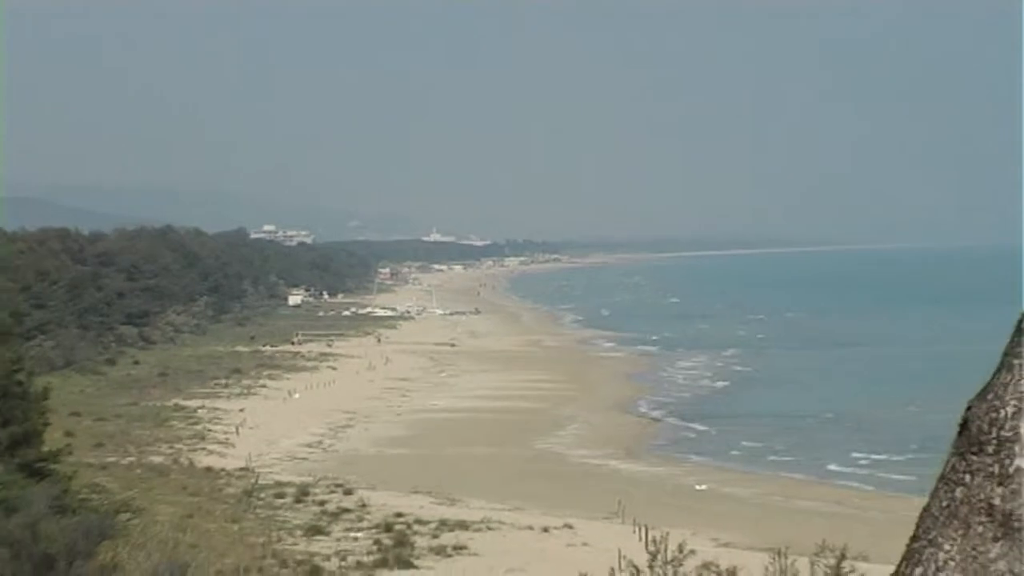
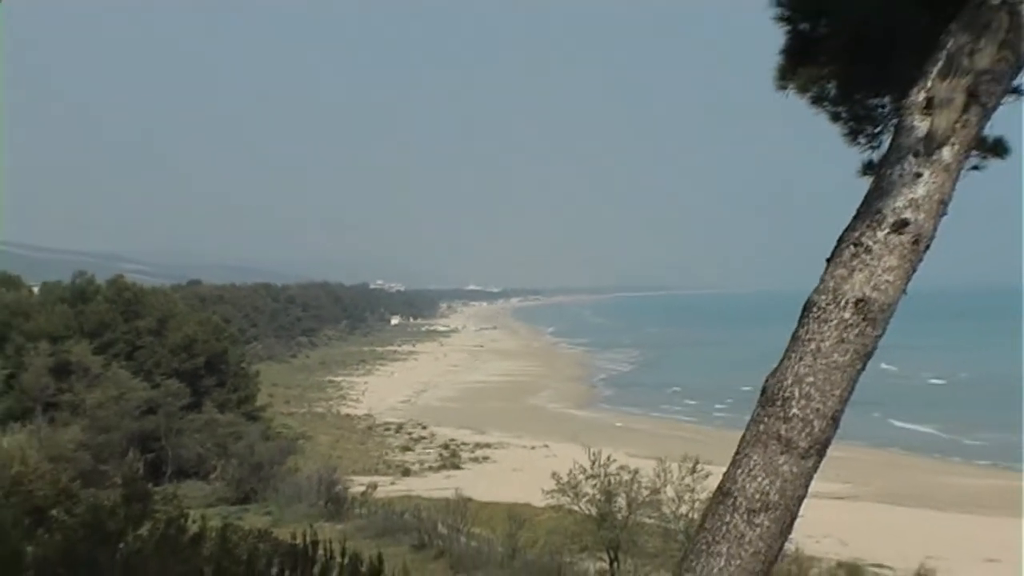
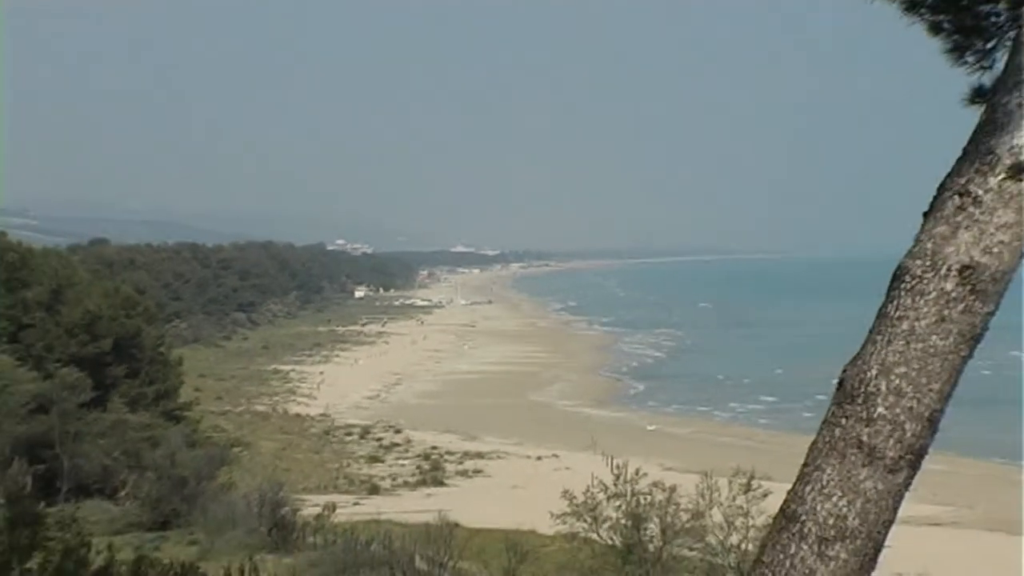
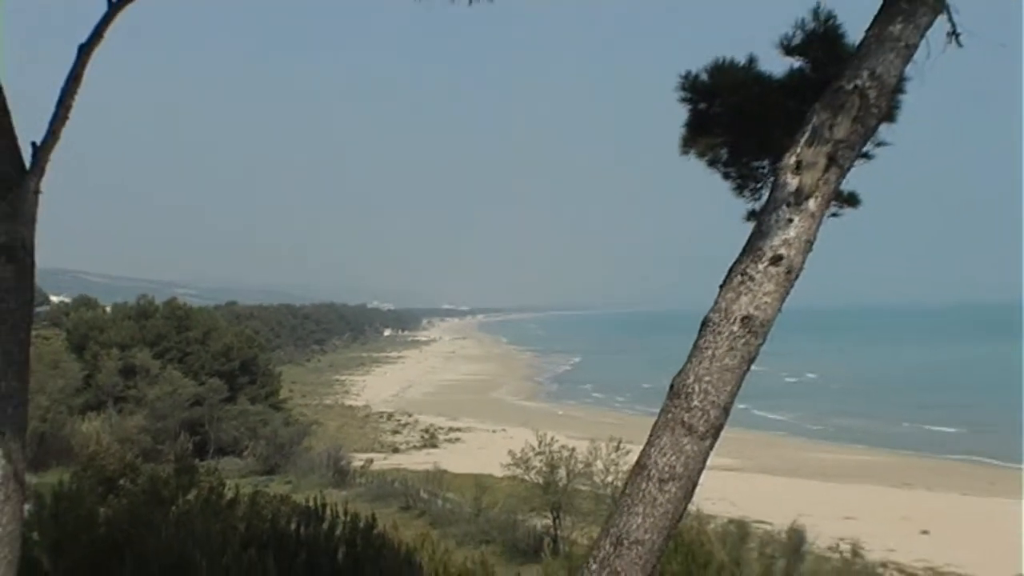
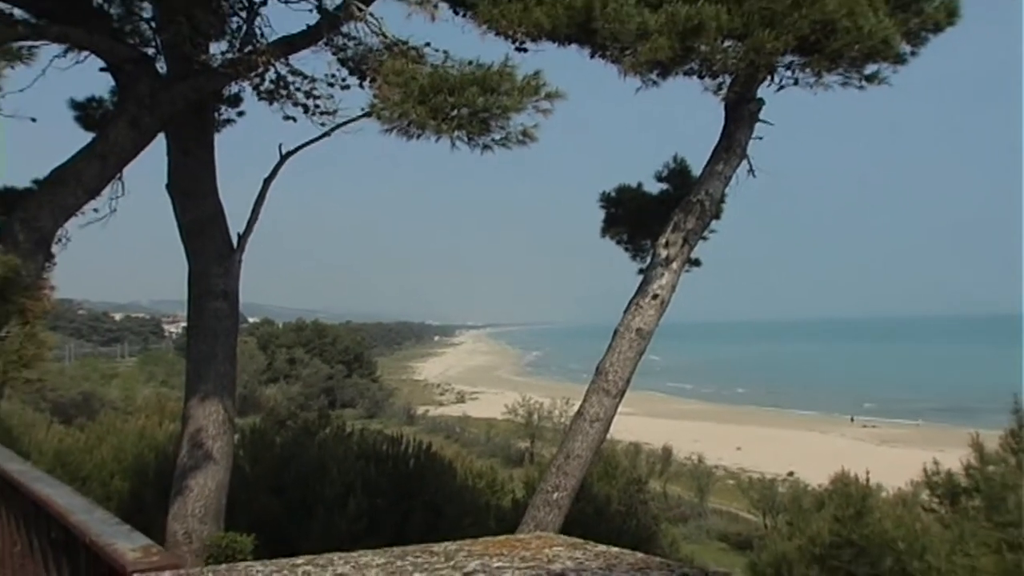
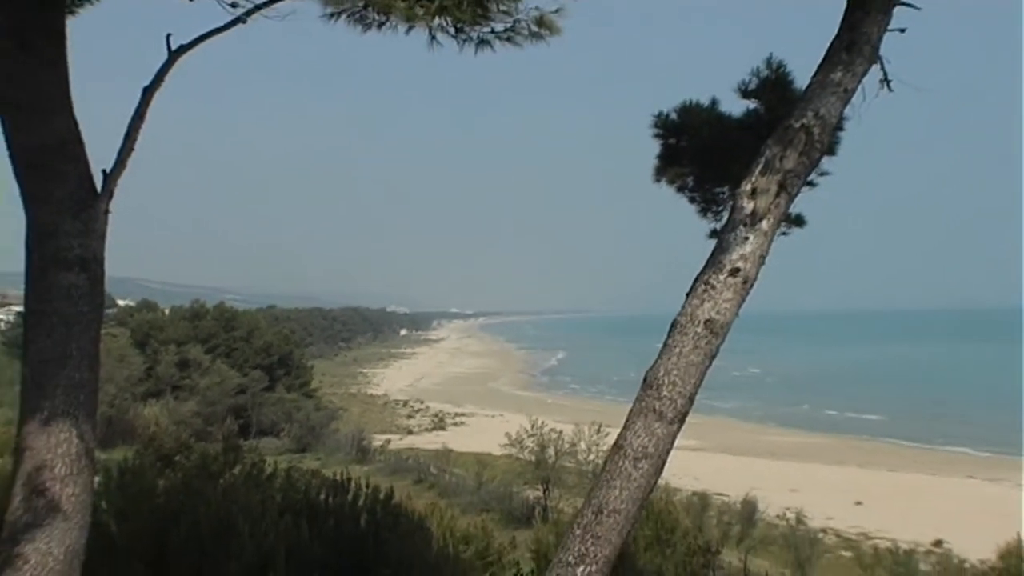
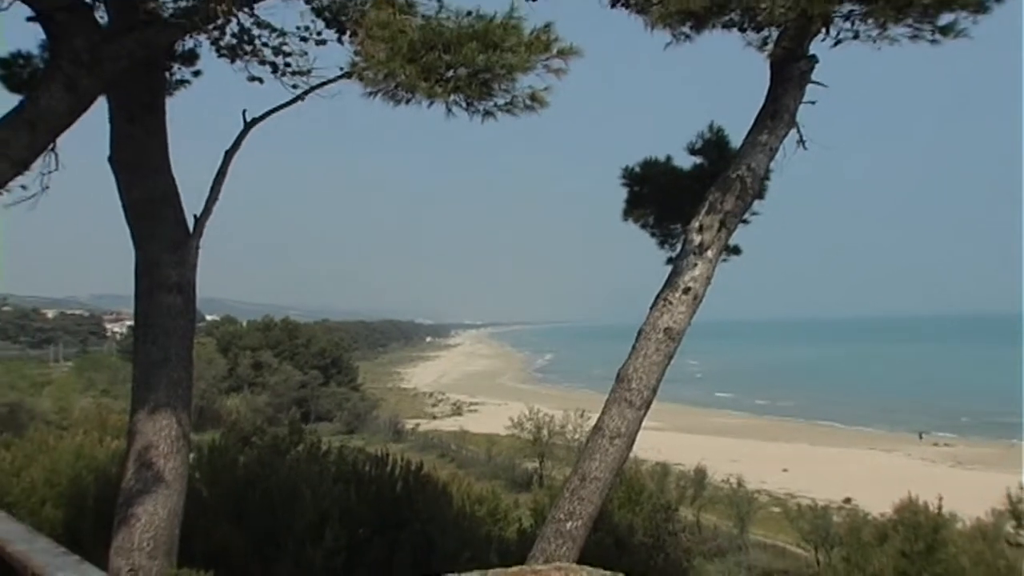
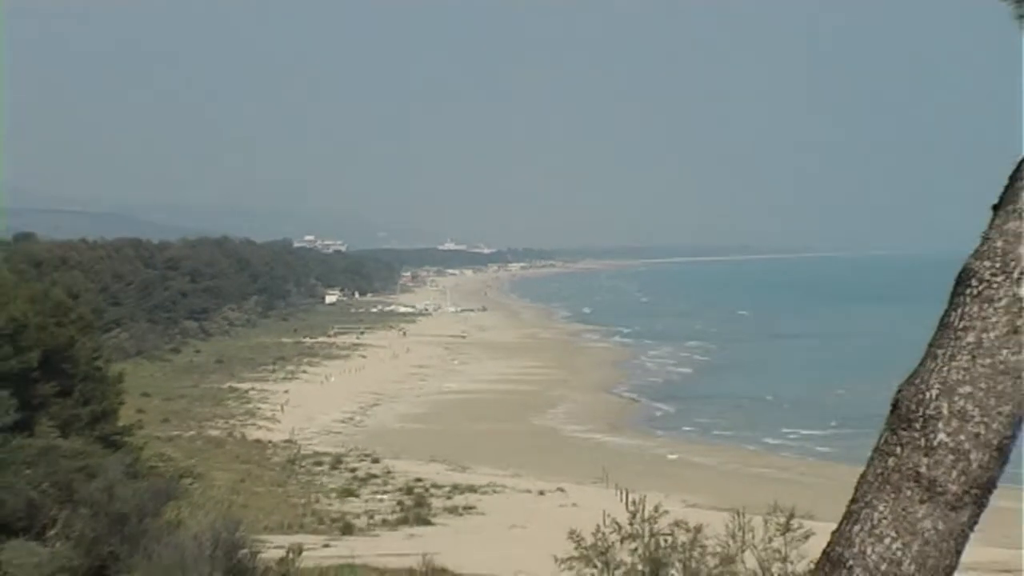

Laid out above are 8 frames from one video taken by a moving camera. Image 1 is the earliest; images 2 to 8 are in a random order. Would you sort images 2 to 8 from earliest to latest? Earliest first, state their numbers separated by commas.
8, 3, 2, 4, 6, 7, 5
